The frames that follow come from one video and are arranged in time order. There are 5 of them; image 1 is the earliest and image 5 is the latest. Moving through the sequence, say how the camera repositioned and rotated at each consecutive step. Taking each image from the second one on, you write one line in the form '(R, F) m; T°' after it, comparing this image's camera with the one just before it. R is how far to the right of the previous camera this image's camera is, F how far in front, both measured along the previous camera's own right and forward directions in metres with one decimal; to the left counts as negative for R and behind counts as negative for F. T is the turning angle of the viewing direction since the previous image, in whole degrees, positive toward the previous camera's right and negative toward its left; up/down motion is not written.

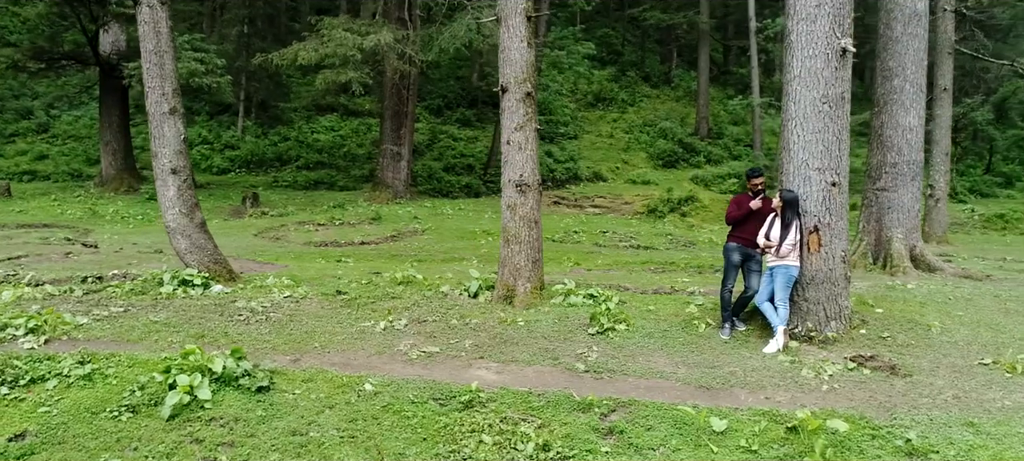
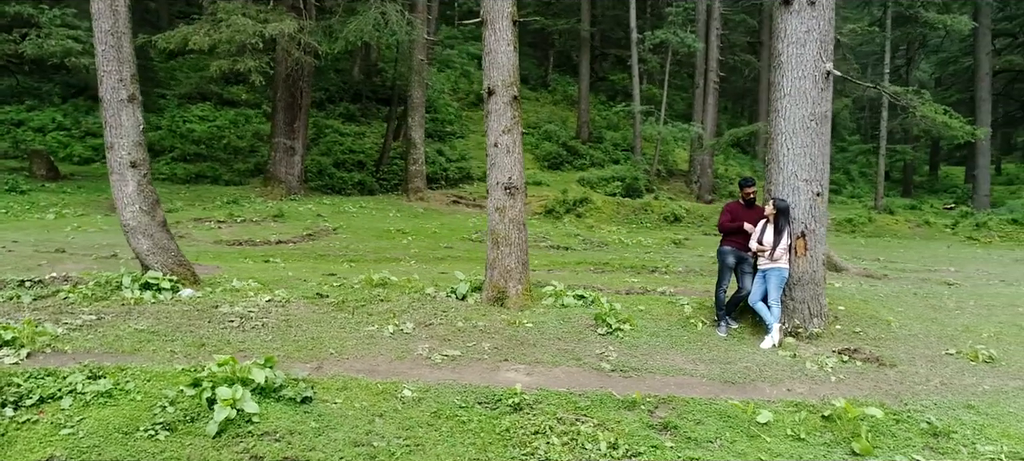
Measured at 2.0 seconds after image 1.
(-1.4, +0.1) m; +11°
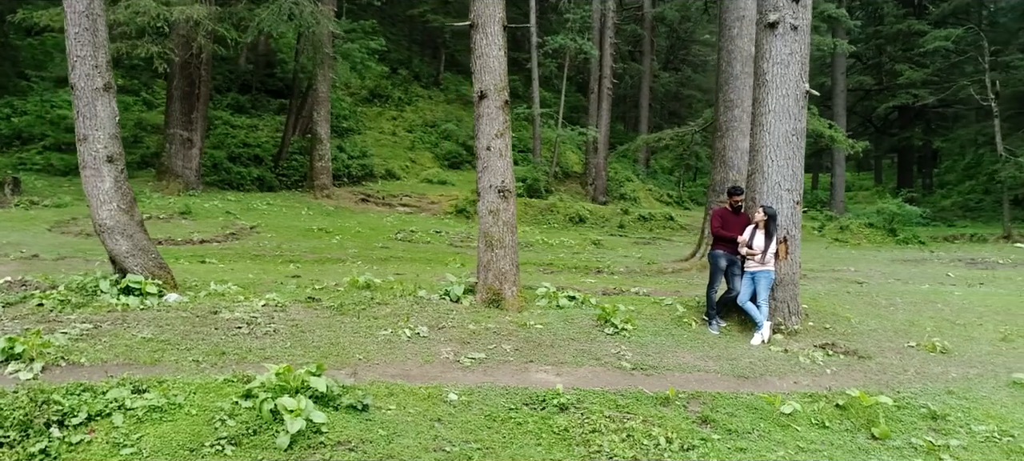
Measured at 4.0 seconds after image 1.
(-1.3, 0.0) m; +10°
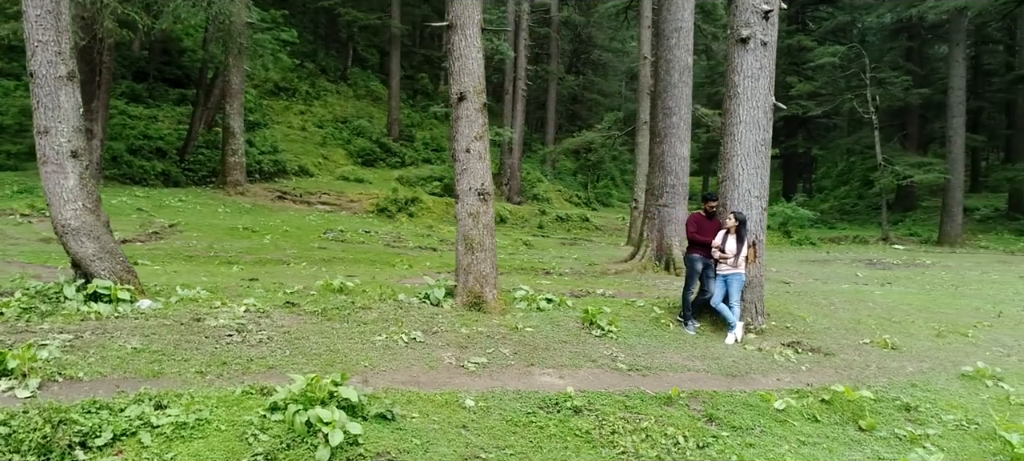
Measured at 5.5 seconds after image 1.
(-0.9, 0.0) m; +8°
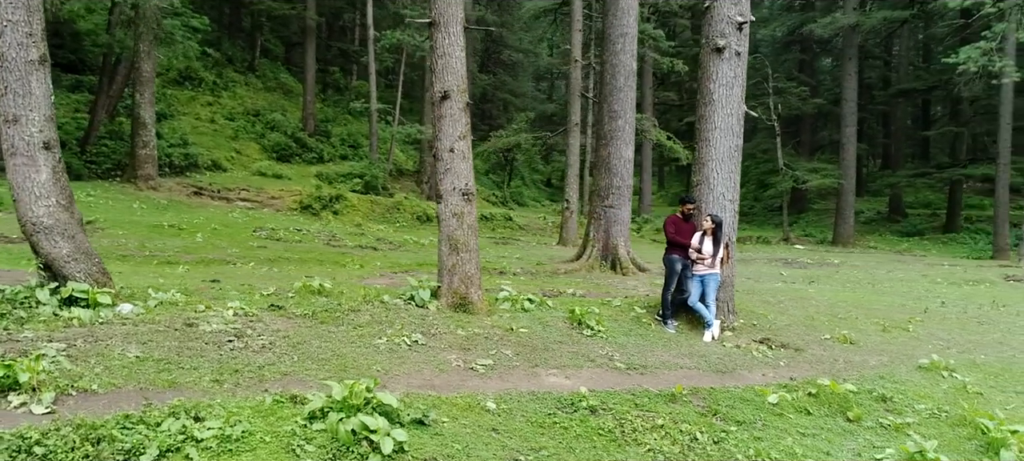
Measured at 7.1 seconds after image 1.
(-0.9, +0.1) m; +8°
